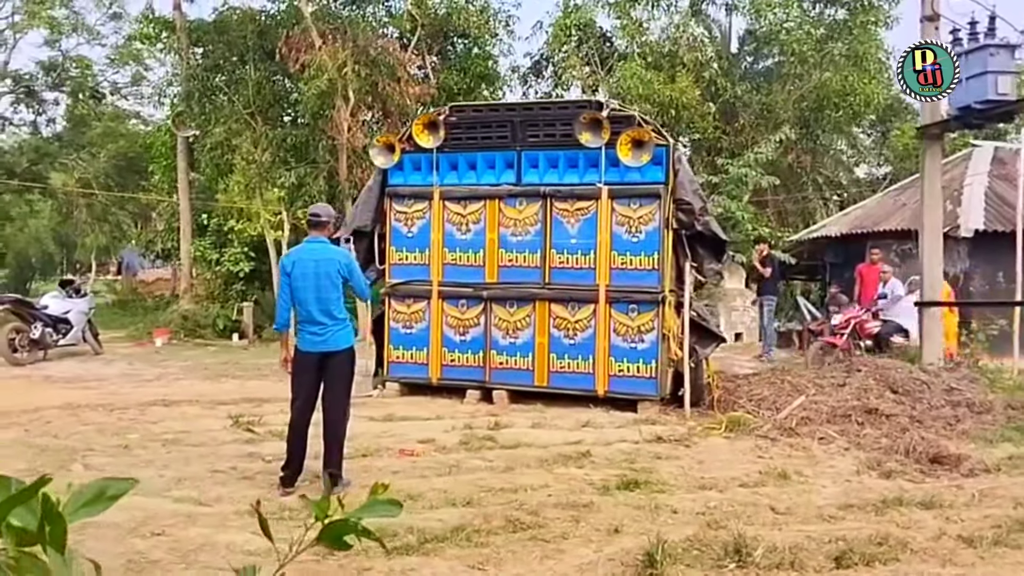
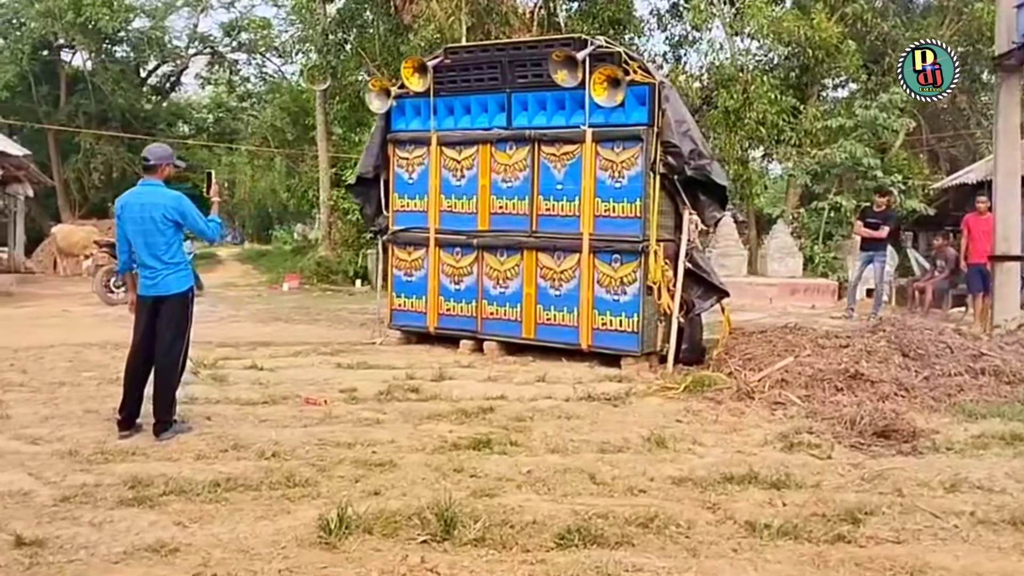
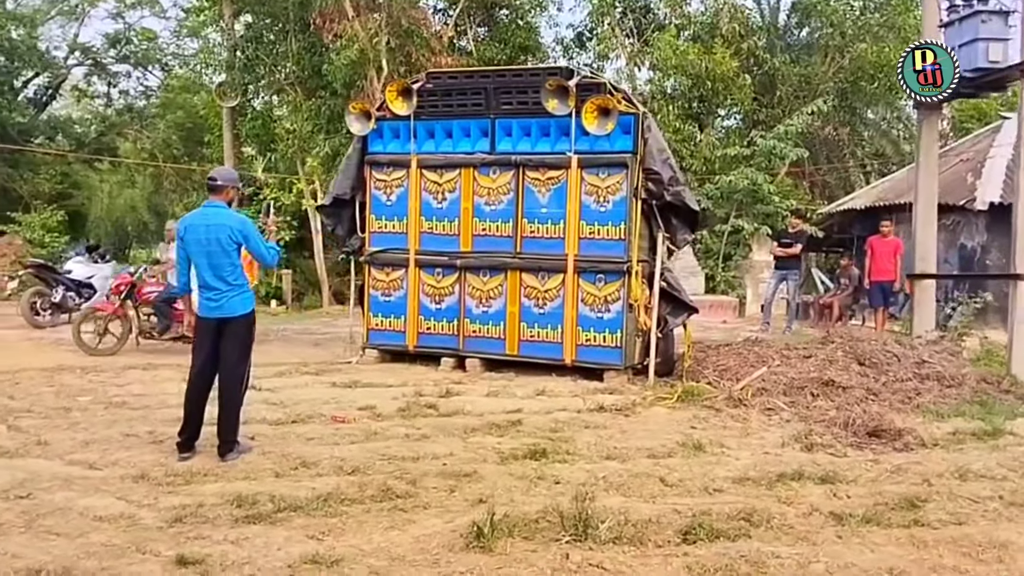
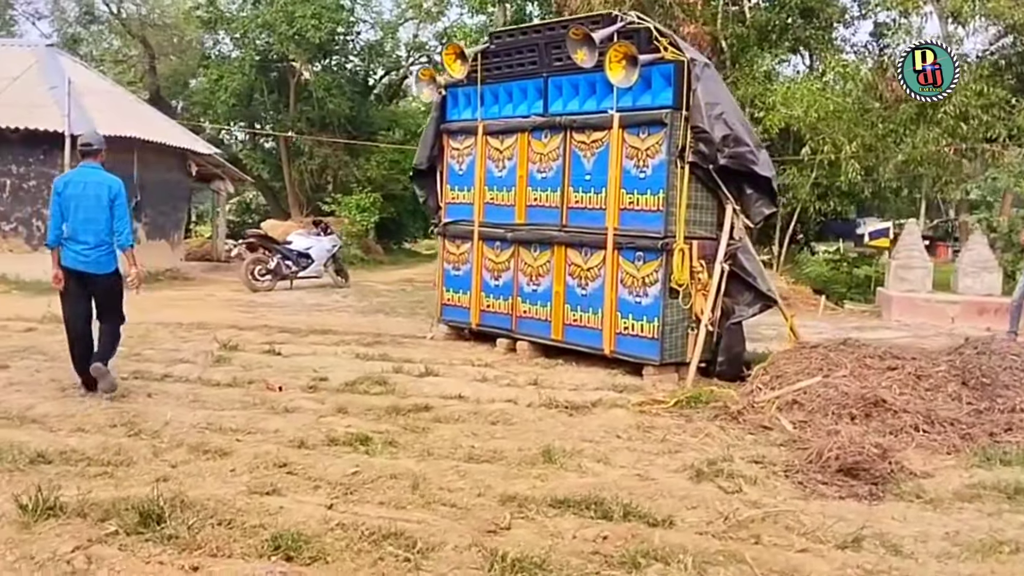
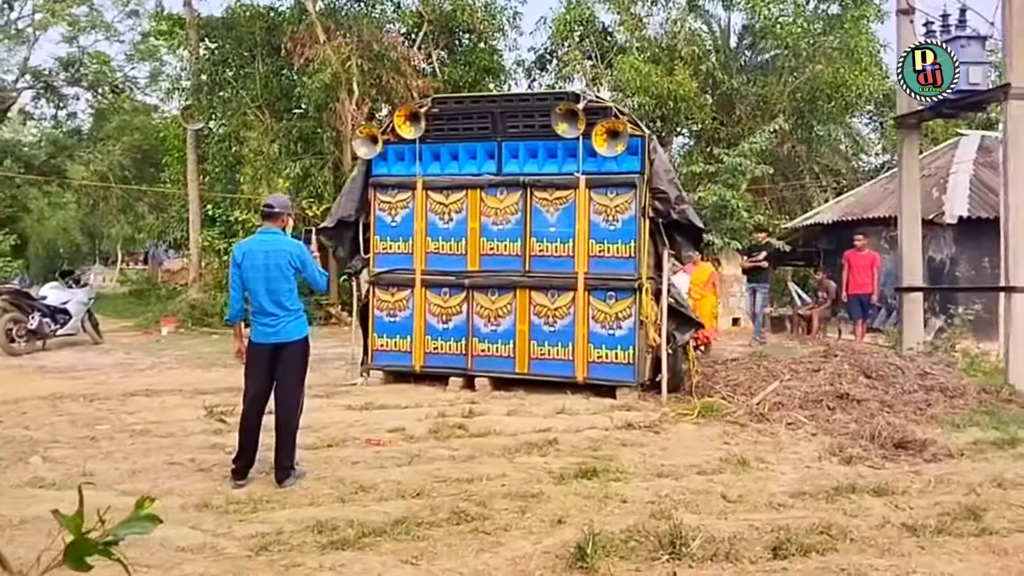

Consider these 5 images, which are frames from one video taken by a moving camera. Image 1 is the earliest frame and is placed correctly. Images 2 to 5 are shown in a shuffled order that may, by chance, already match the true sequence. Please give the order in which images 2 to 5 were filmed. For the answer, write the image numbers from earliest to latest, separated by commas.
5, 3, 2, 4
